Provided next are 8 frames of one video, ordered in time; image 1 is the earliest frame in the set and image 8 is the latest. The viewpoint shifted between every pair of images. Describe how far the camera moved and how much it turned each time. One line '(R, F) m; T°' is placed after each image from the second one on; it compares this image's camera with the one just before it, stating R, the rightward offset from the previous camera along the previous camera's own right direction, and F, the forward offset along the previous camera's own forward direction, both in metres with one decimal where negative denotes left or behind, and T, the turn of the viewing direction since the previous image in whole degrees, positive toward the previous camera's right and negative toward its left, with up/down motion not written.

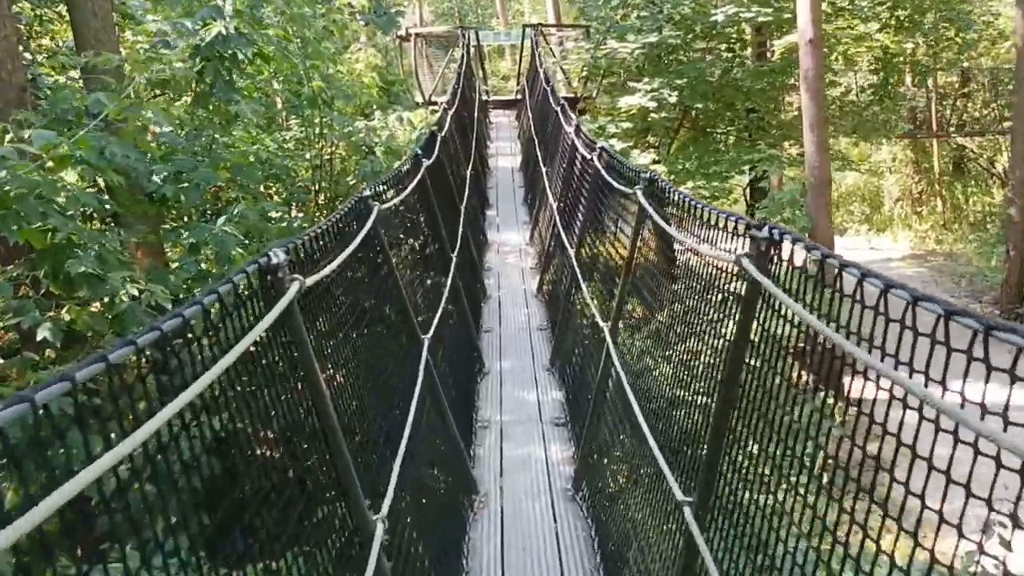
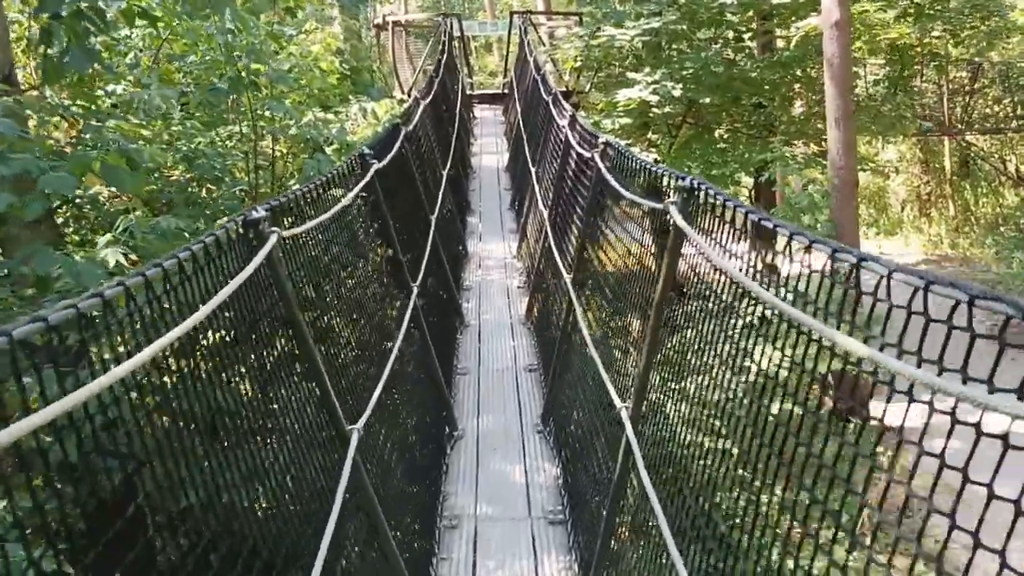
(0.0, +0.9) m; +1°
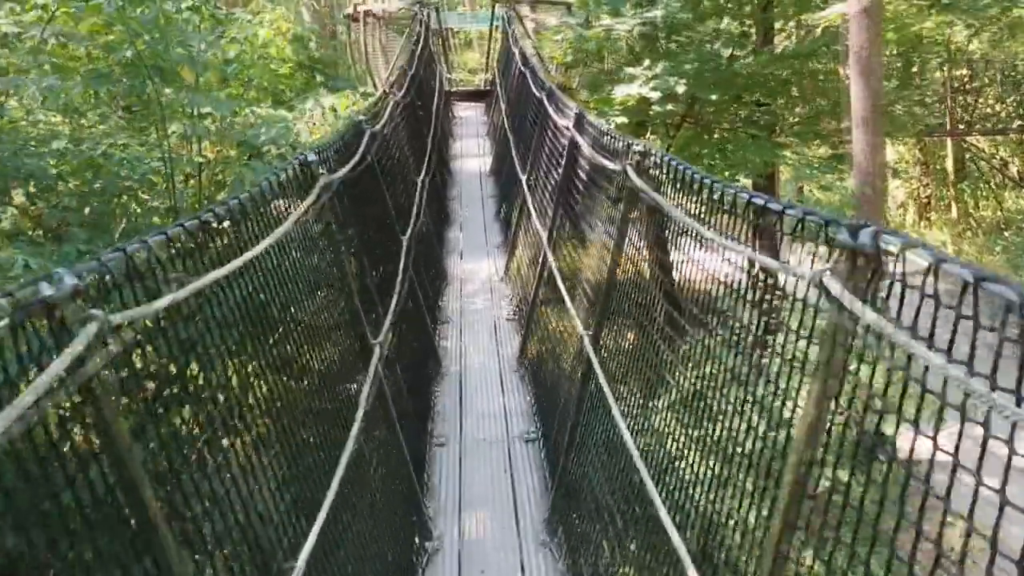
(0.0, +0.8) m; +1°
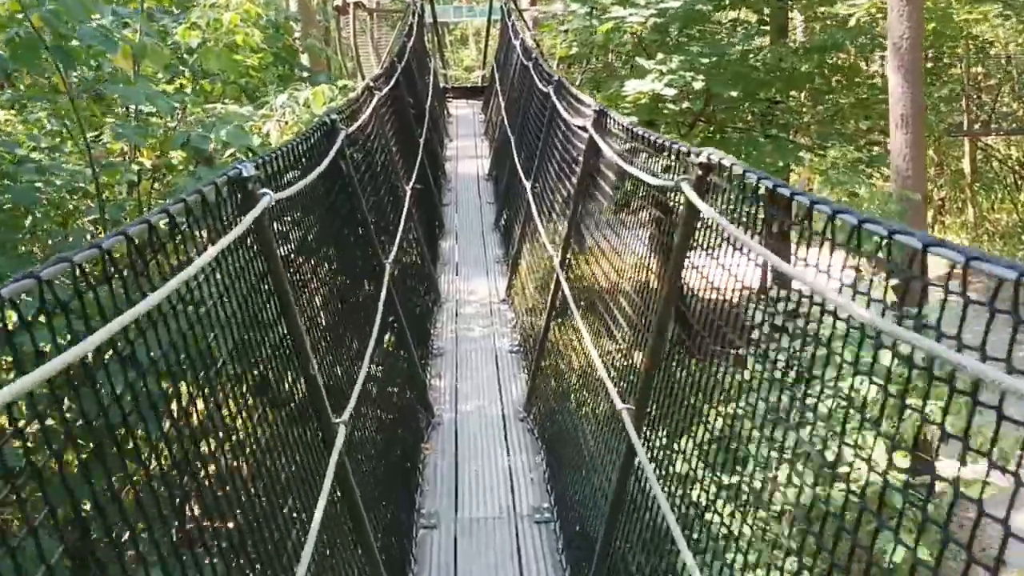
(0.0, +0.6) m; 0°
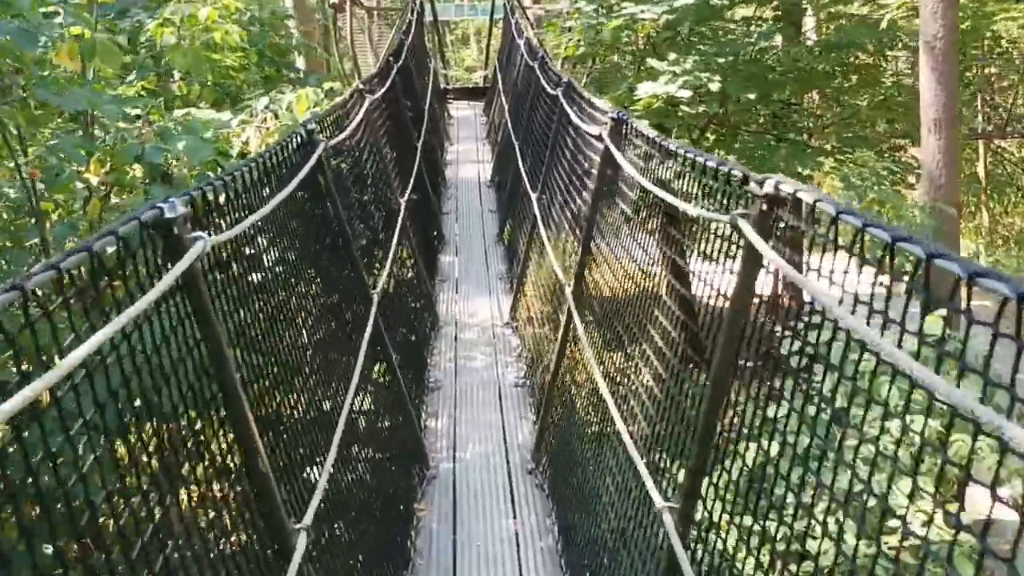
(0.0, +0.4) m; 0°
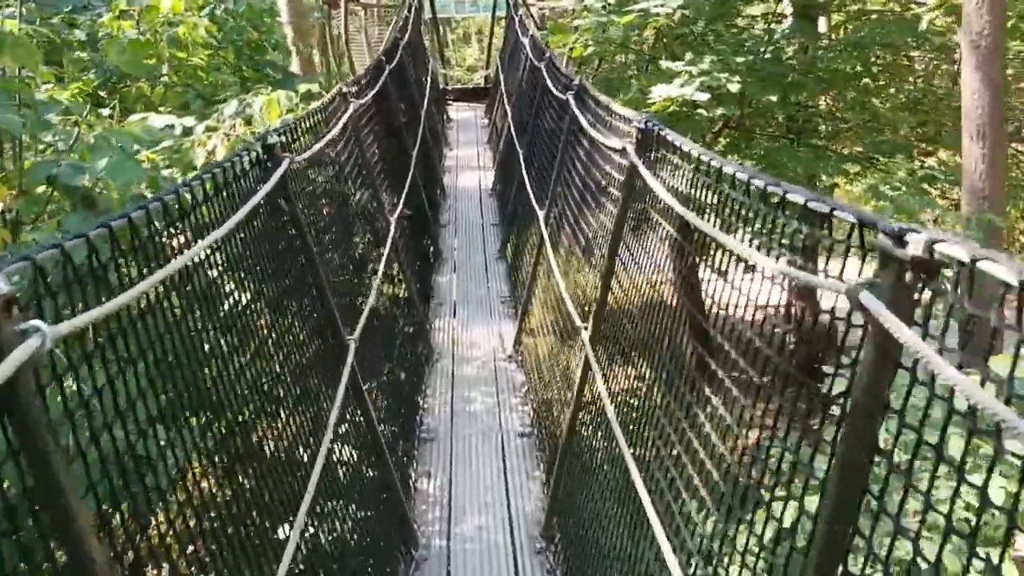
(0.0, +0.4) m; 0°
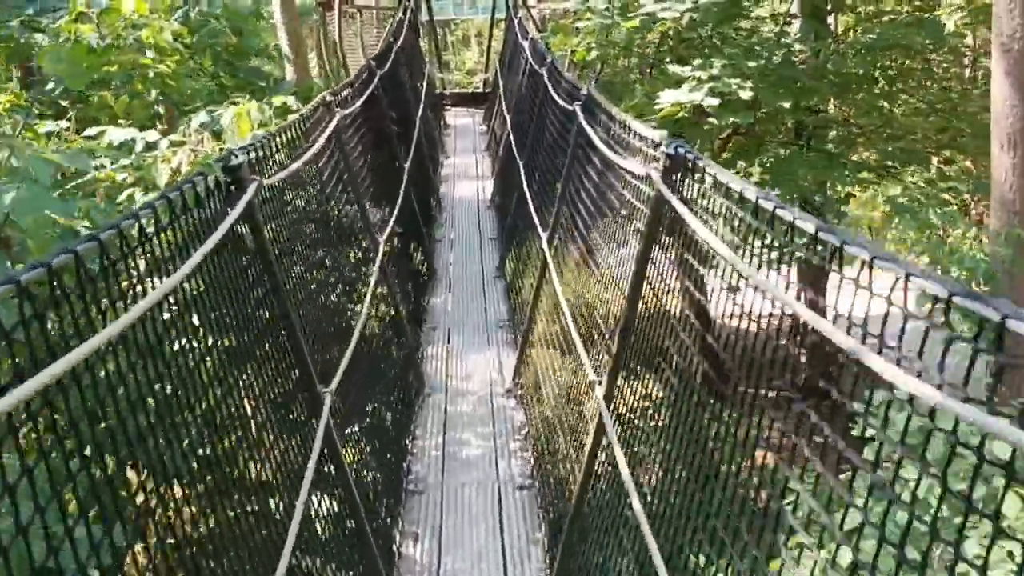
(0.0, +0.3) m; 0°
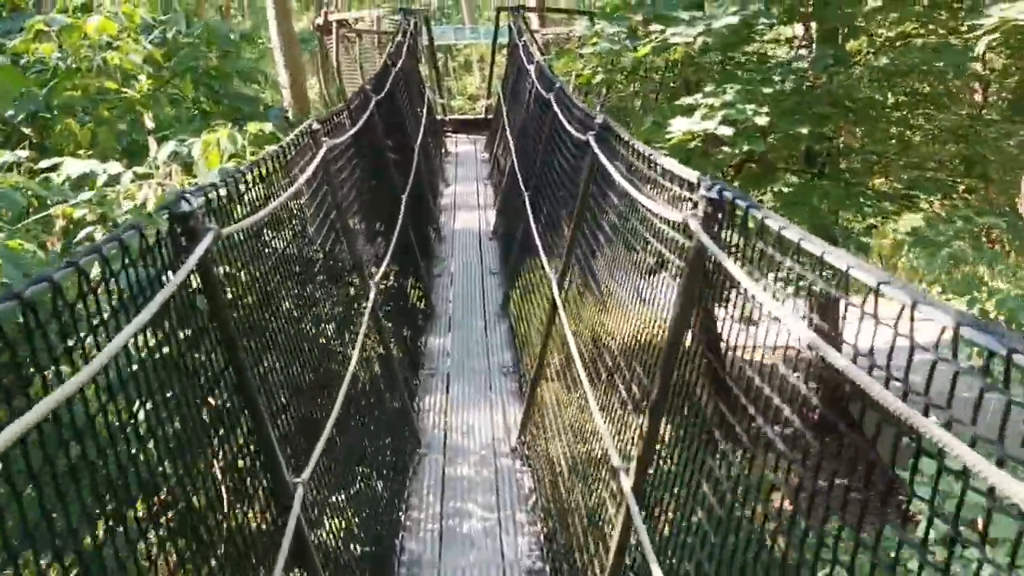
(0.0, +0.3) m; 0°
